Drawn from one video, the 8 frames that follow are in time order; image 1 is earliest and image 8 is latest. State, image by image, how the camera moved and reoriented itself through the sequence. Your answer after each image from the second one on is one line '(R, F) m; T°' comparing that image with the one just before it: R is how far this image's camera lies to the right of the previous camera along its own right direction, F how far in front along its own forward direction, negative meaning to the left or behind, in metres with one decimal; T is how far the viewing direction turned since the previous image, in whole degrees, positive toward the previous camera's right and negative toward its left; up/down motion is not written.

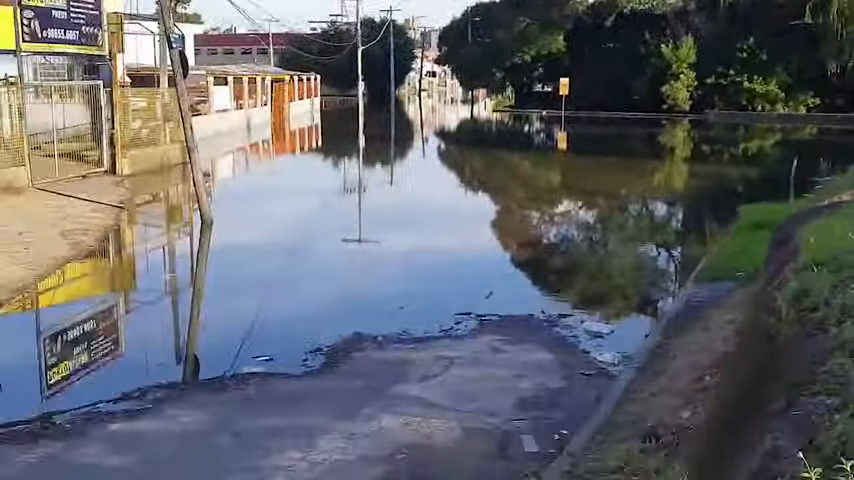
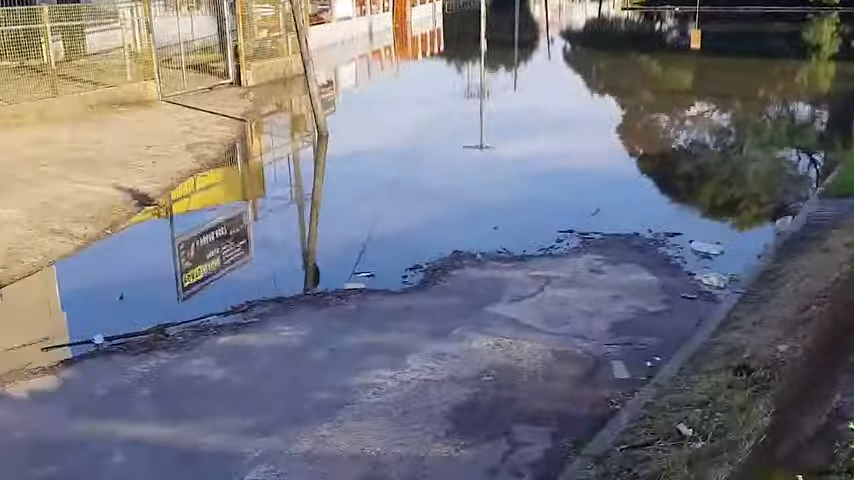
(+0.1, 0.0) m; -8°
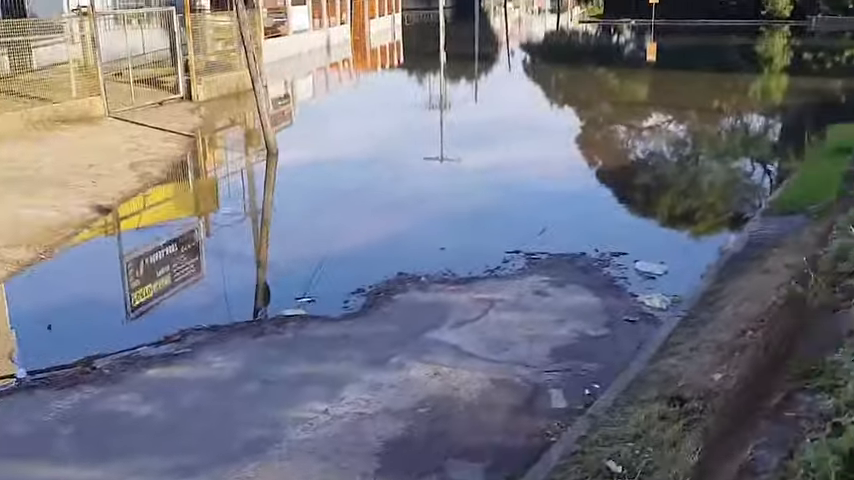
(+0.1, +0.1) m; +2°
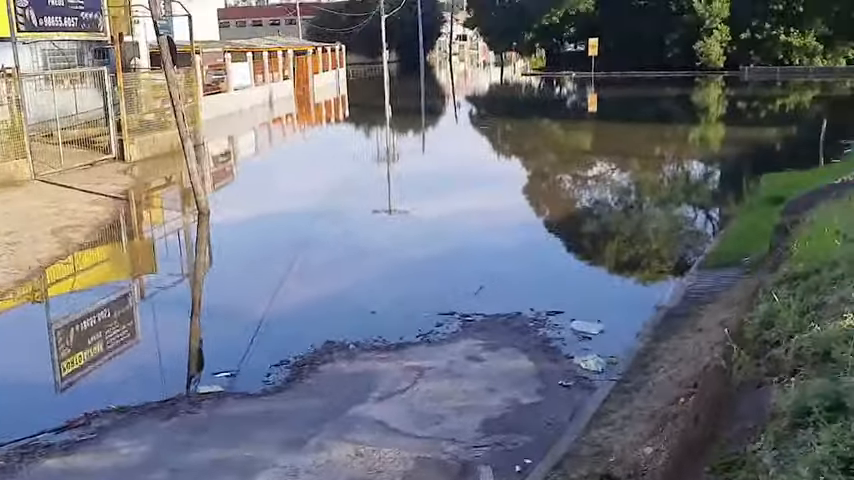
(+0.1, +0.1) m; +3°
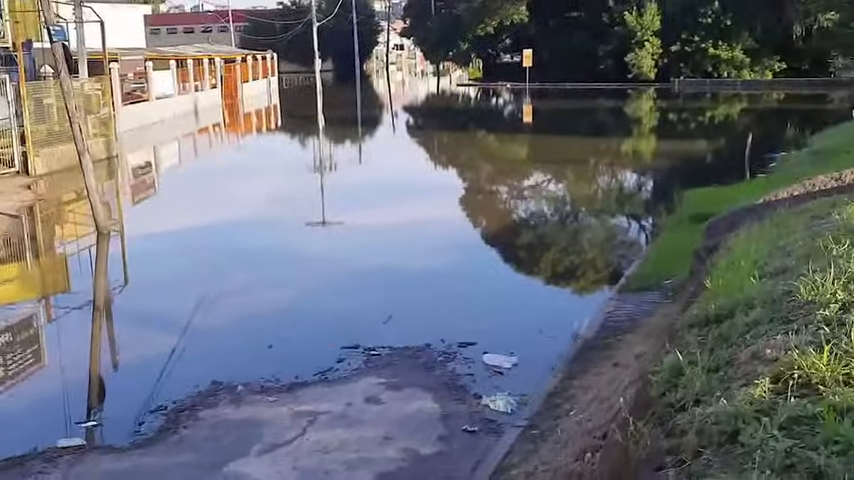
(+0.2, +0.3) m; +4°
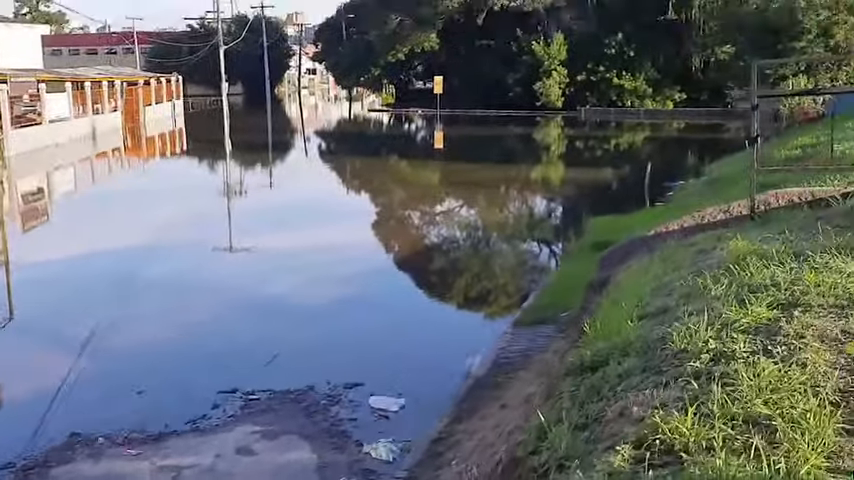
(+0.1, +0.2) m; +5°
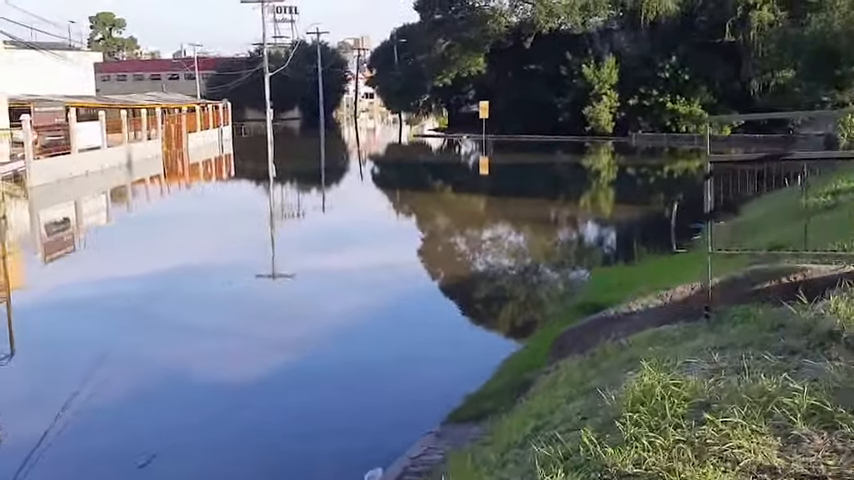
(+0.6, +0.7) m; -4°
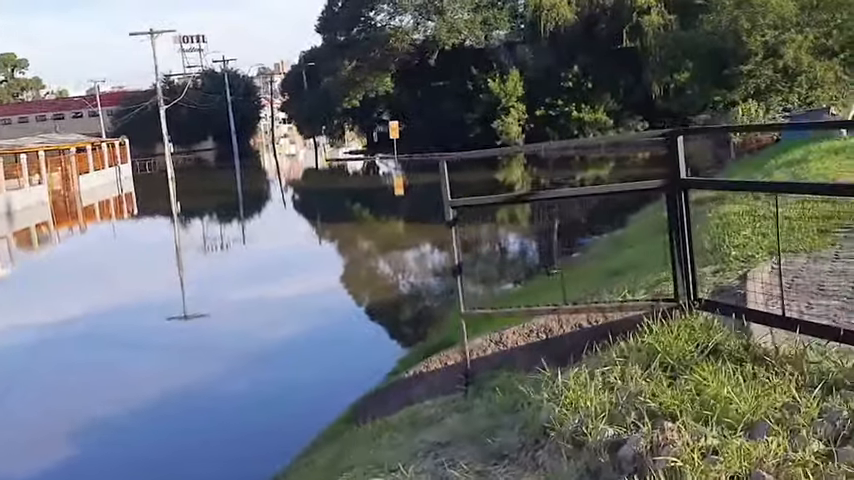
(+0.7, +0.5) m; +4°
